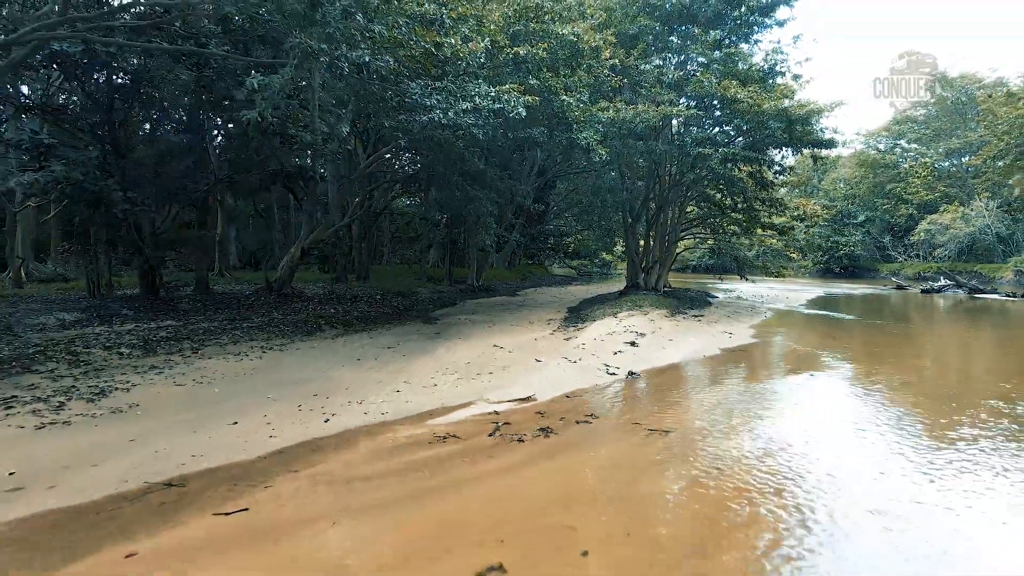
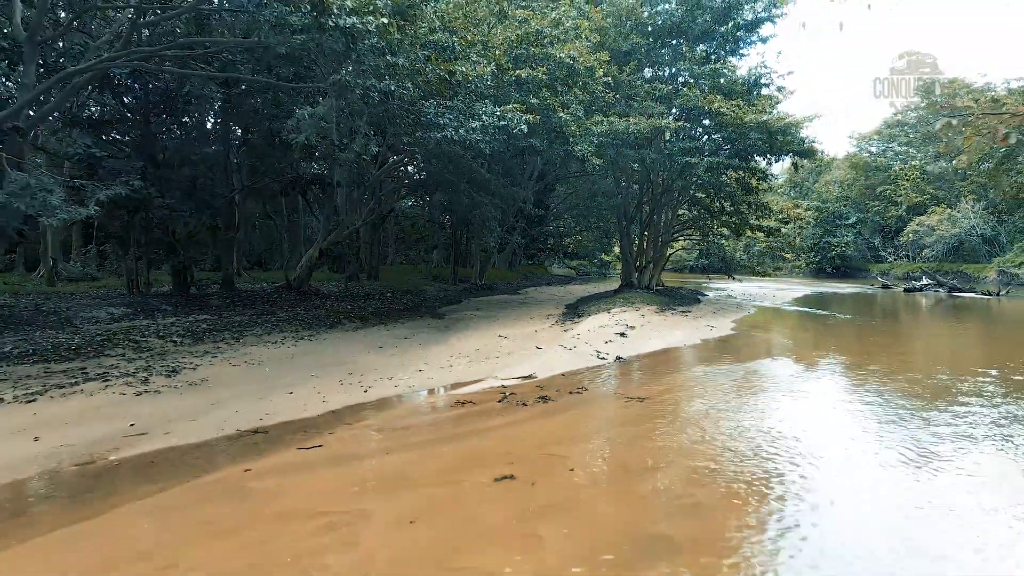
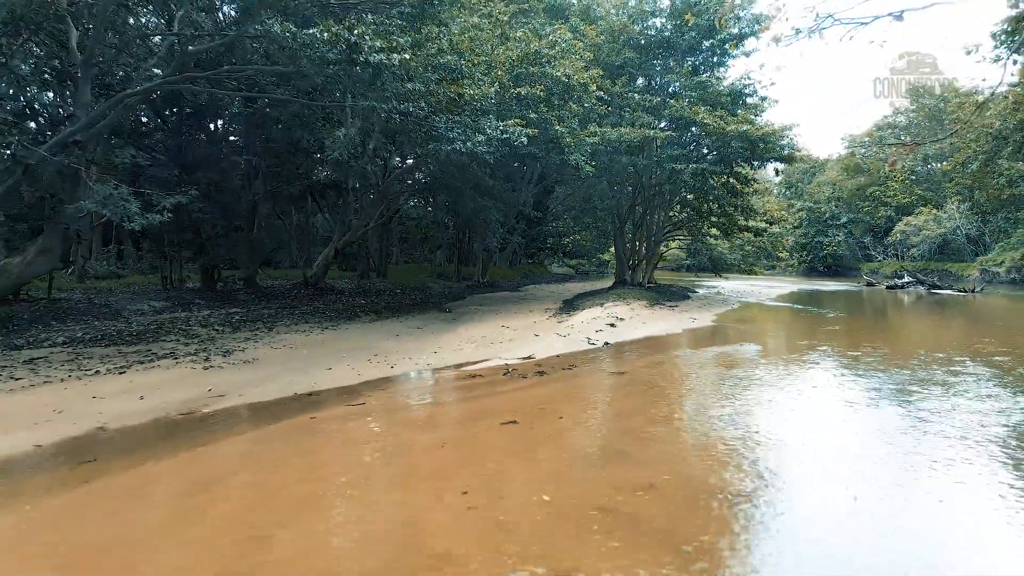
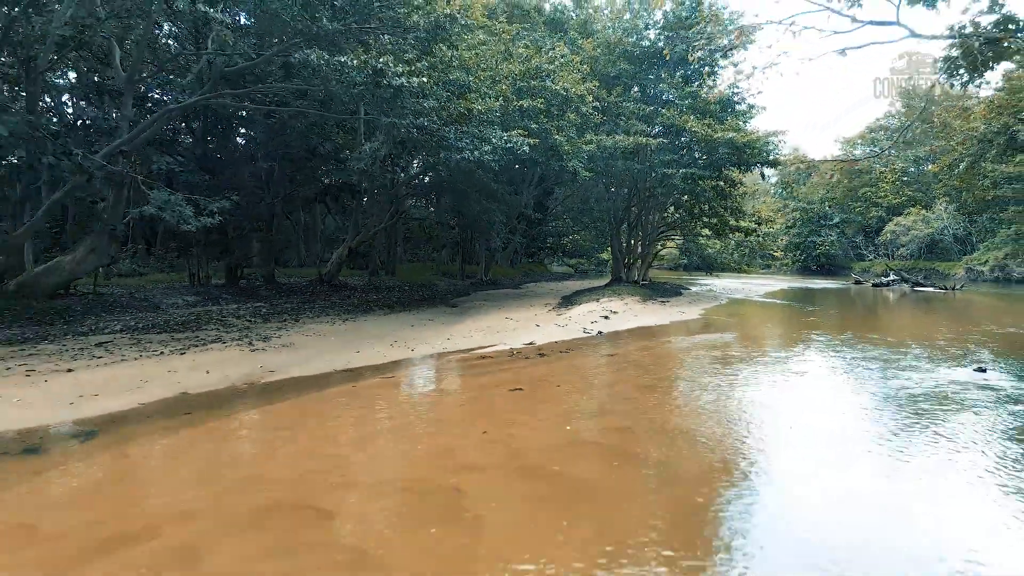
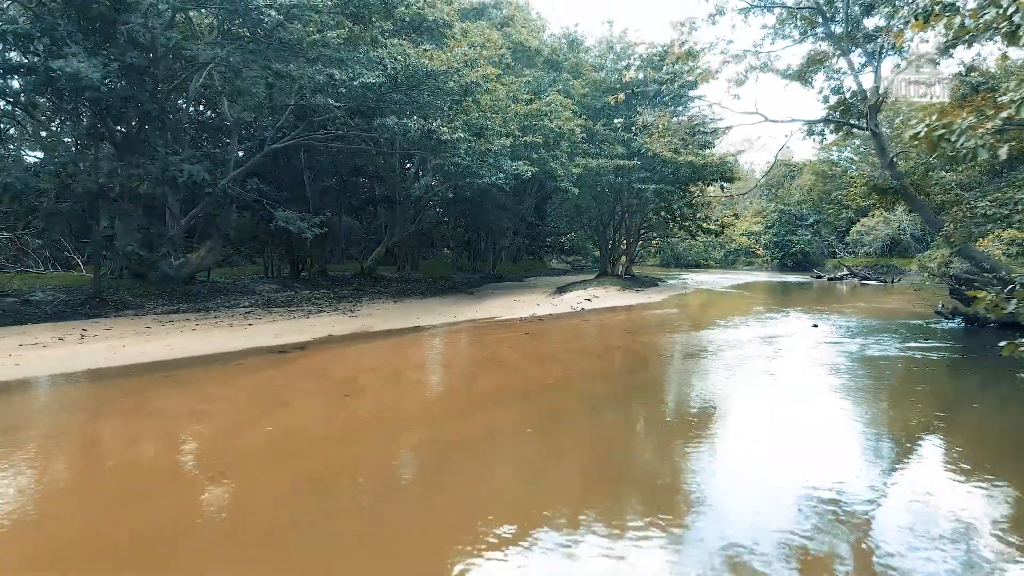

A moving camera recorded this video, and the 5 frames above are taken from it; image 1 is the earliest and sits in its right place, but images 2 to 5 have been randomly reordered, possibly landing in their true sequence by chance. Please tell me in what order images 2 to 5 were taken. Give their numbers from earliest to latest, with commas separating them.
2, 3, 4, 5
